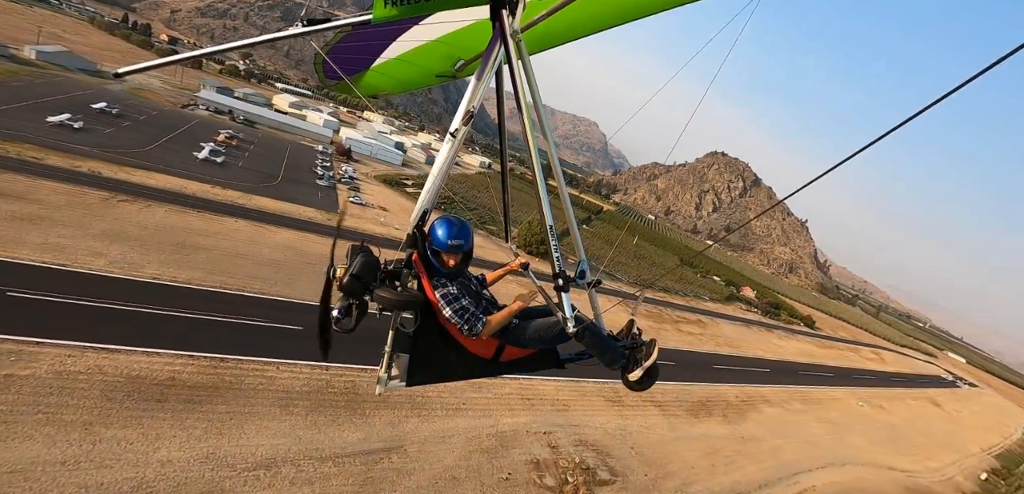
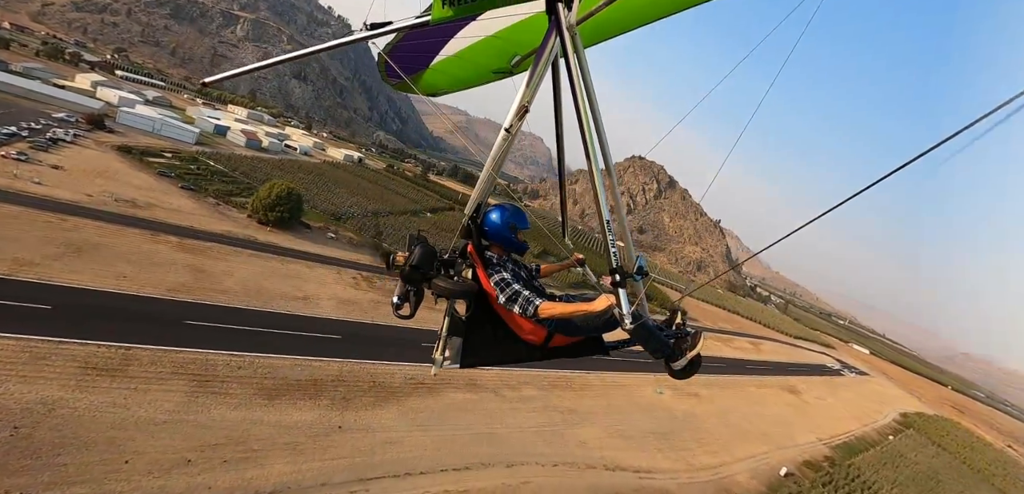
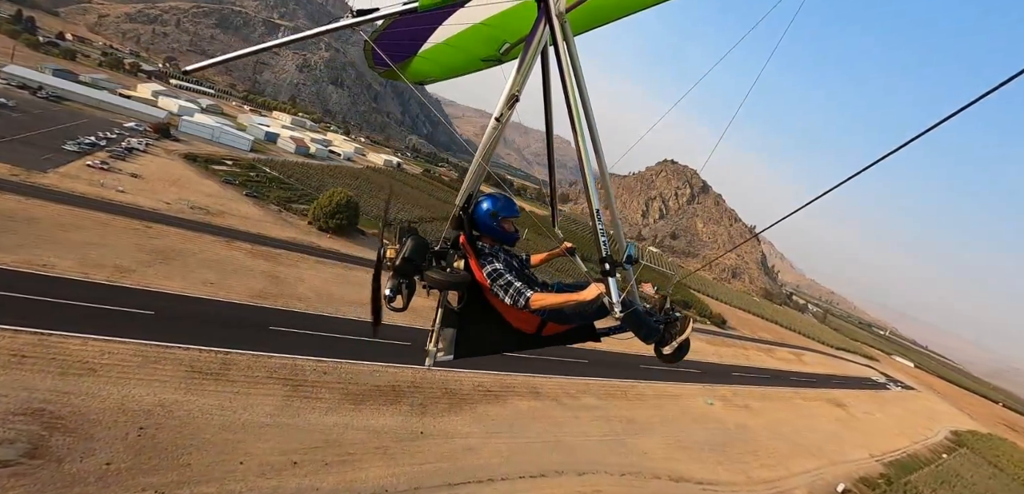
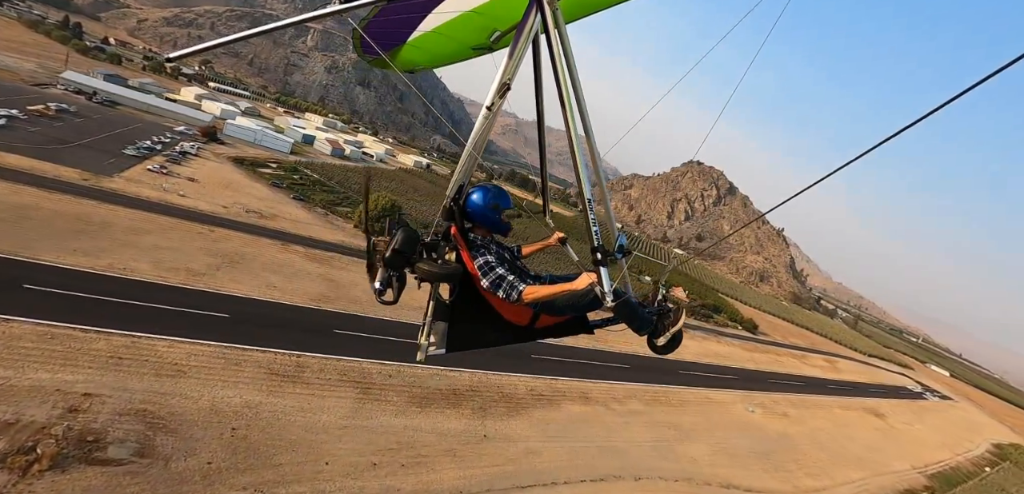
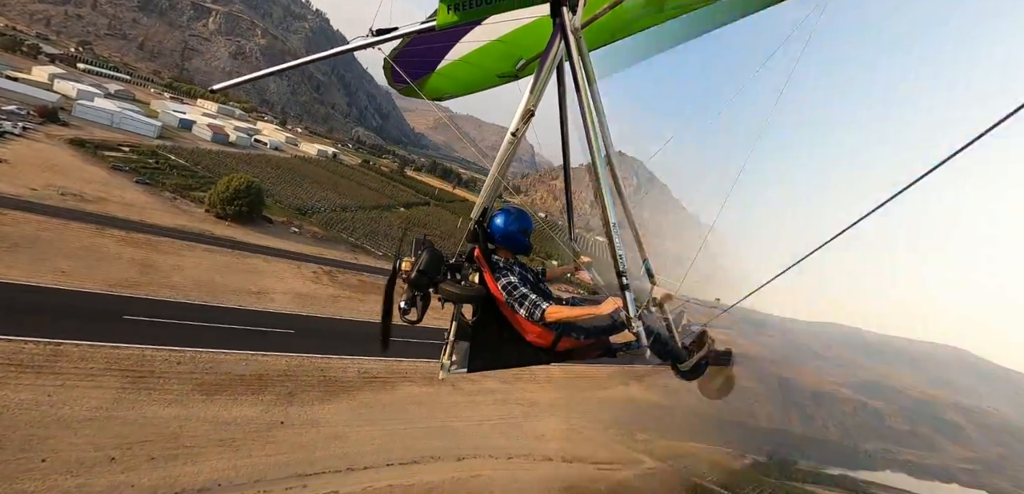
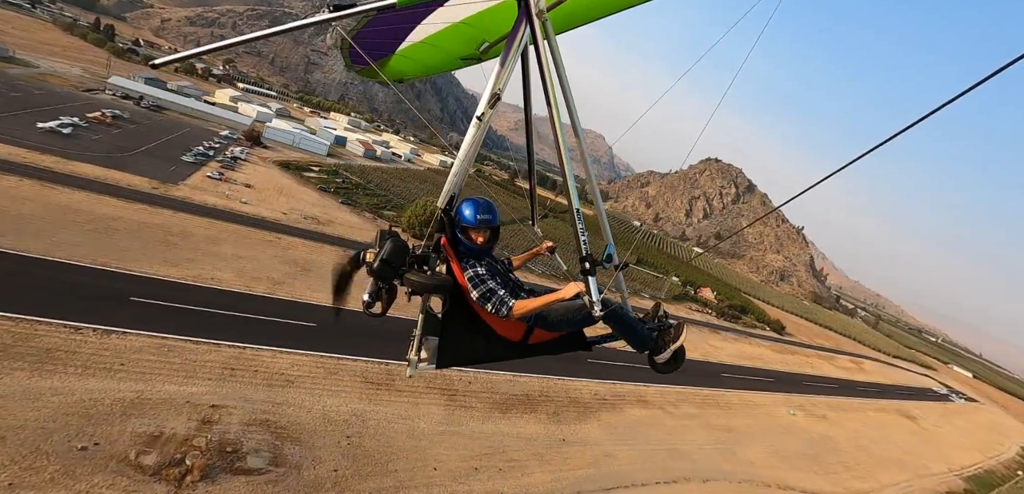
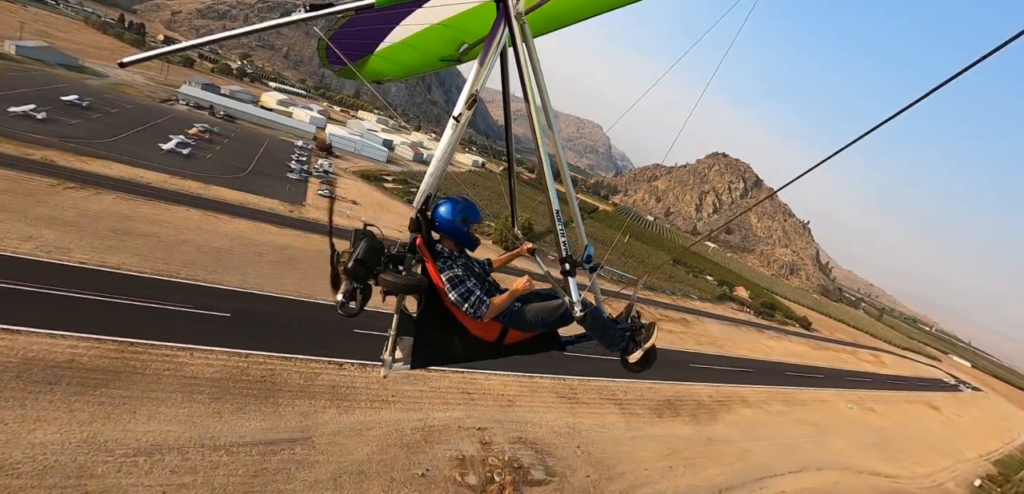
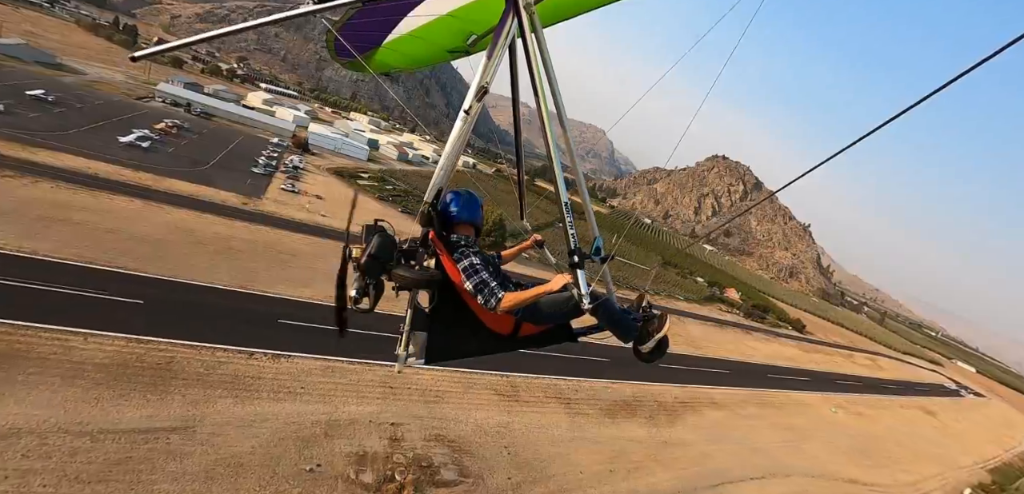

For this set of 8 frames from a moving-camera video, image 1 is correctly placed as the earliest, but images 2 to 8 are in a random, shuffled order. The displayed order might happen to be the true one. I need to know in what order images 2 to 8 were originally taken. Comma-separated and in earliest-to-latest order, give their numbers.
7, 8, 6, 4, 3, 2, 5
